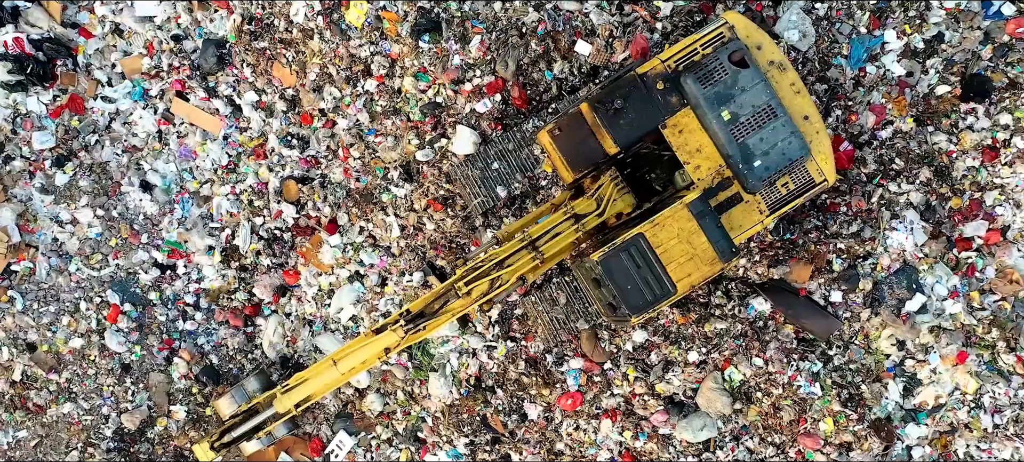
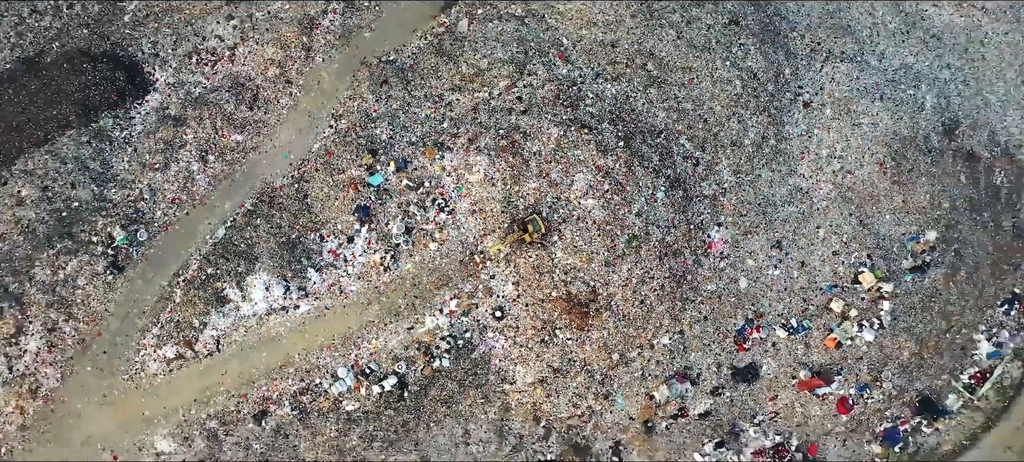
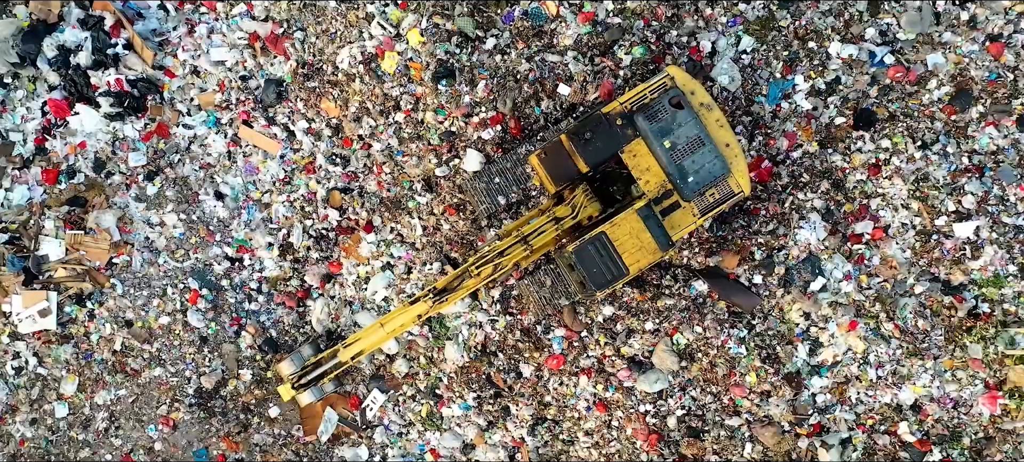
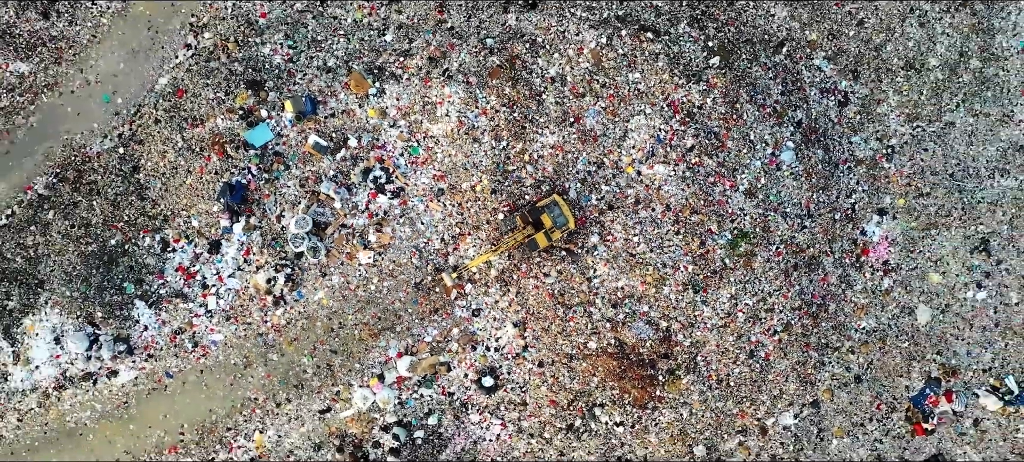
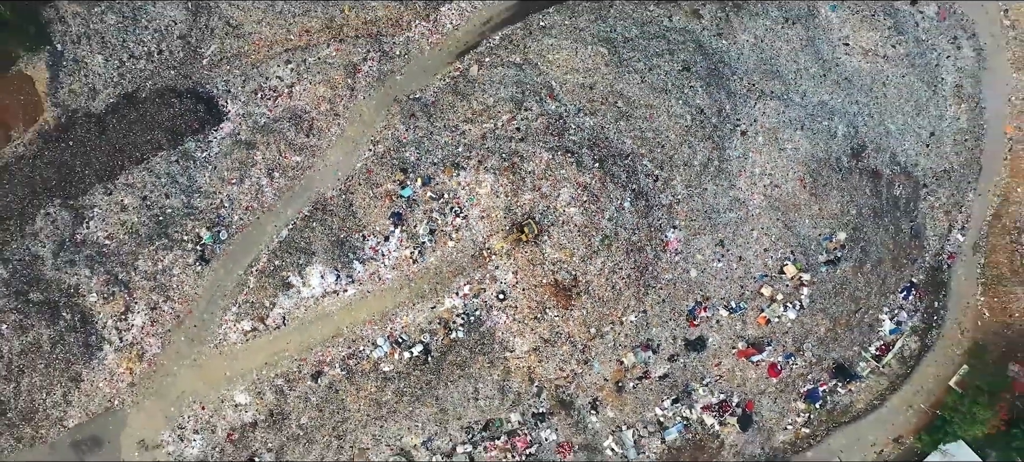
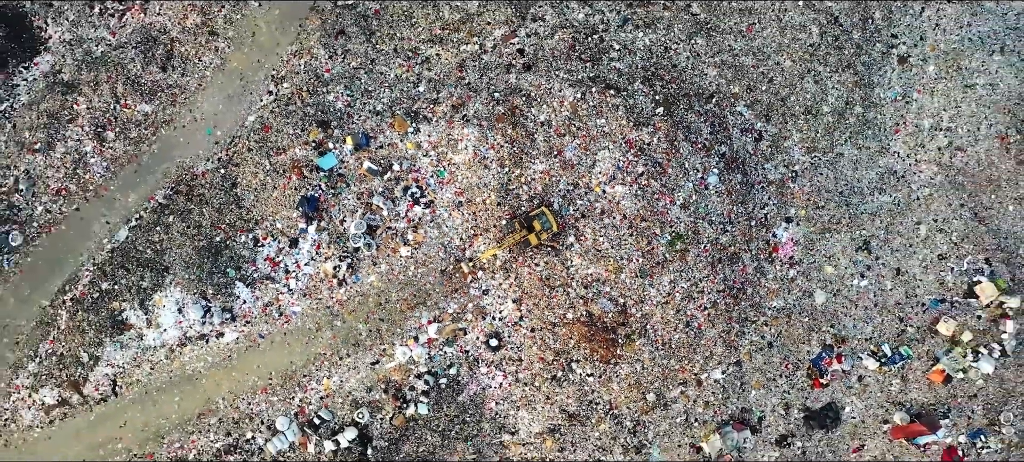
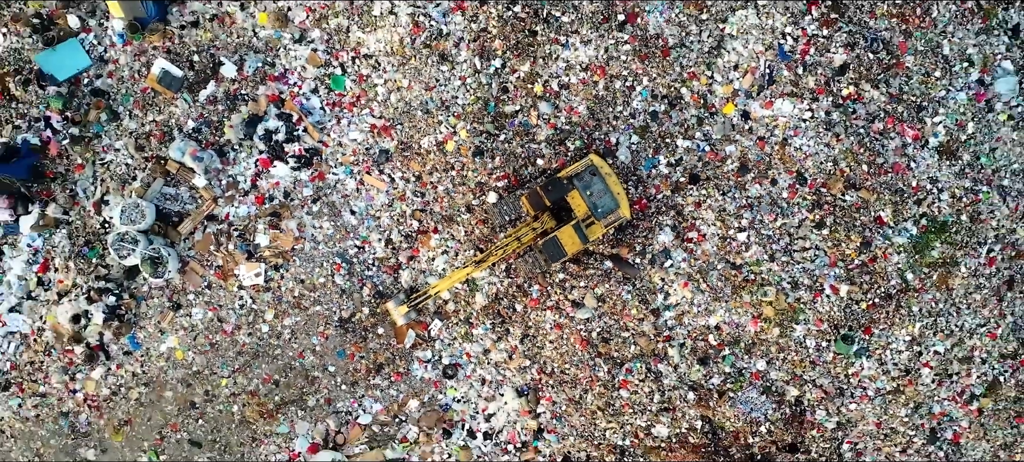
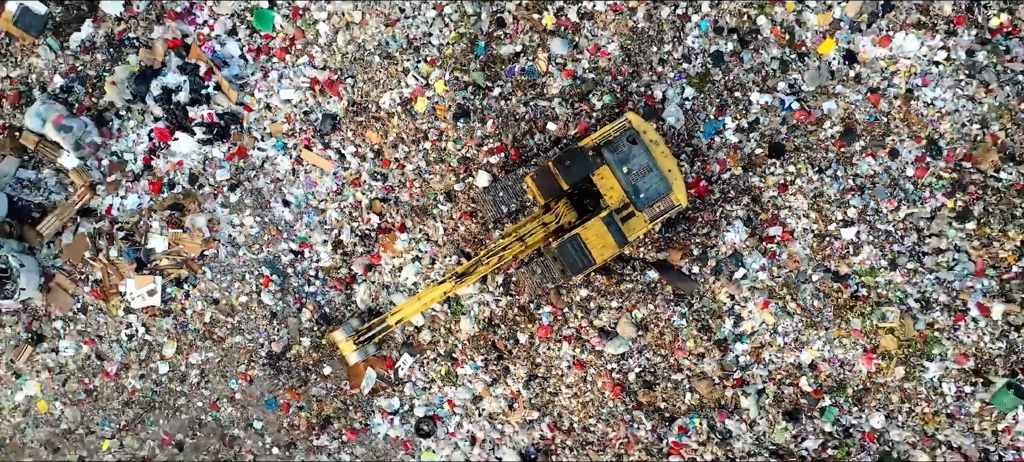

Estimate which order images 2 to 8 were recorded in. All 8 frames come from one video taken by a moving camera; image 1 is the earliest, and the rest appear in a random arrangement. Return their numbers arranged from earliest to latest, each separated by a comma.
3, 8, 7, 4, 6, 2, 5
